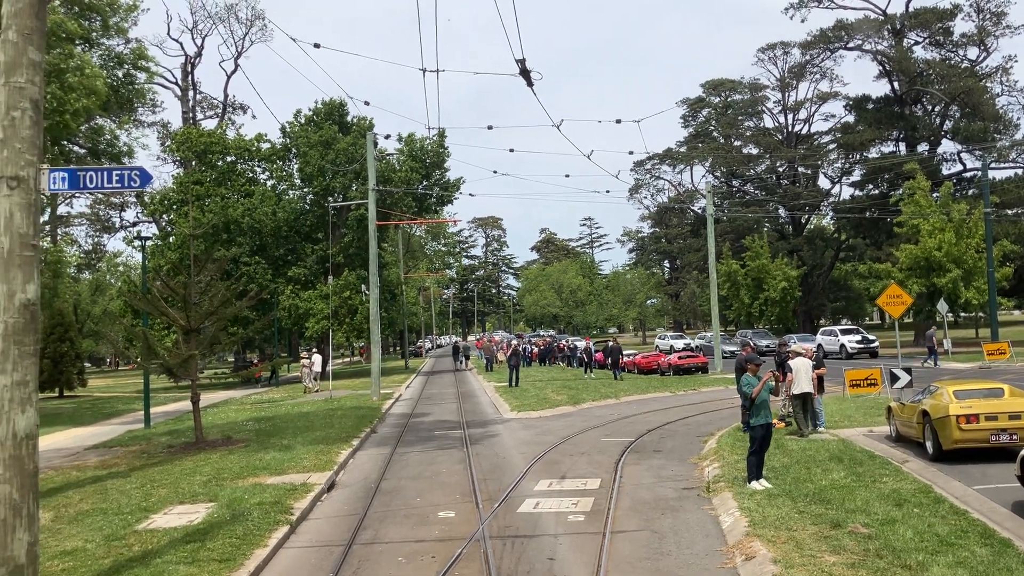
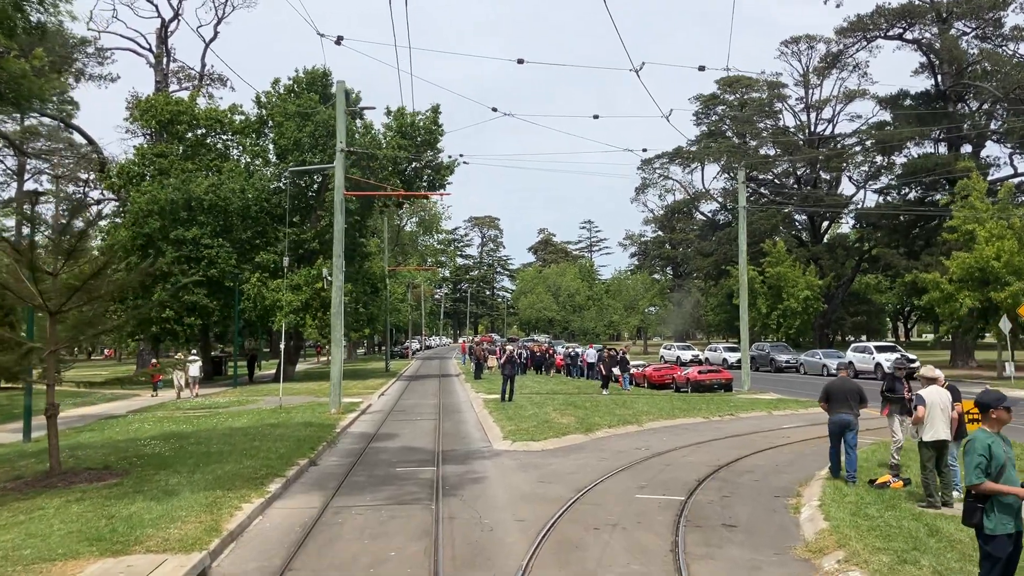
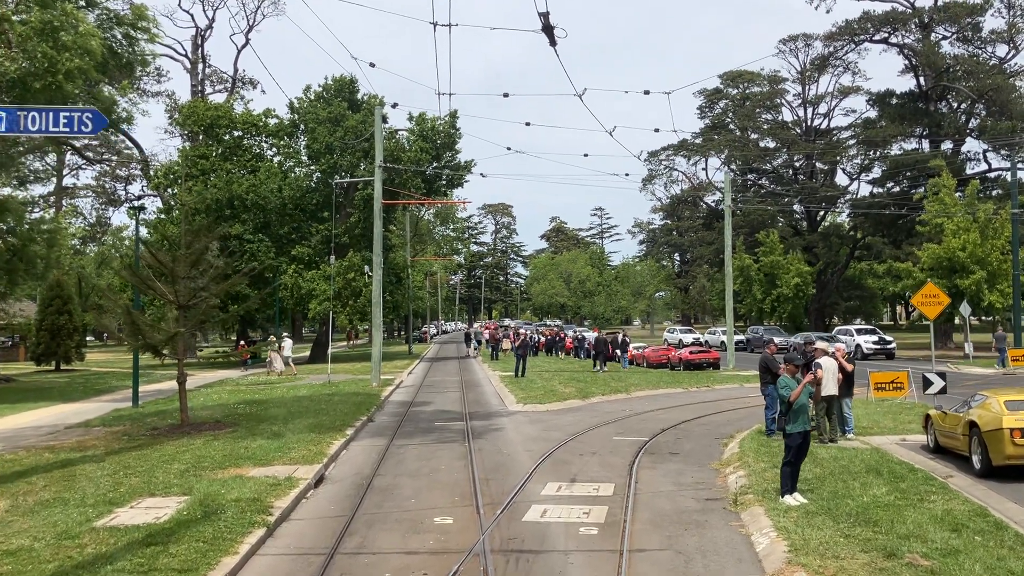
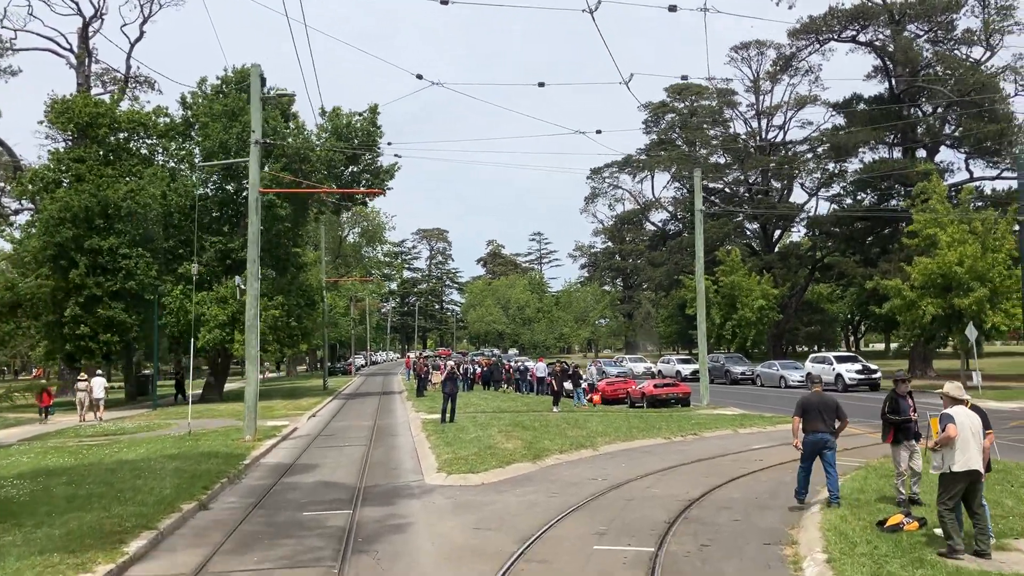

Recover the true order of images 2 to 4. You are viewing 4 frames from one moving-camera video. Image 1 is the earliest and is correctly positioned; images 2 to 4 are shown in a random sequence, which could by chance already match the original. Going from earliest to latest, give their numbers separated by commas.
3, 2, 4
